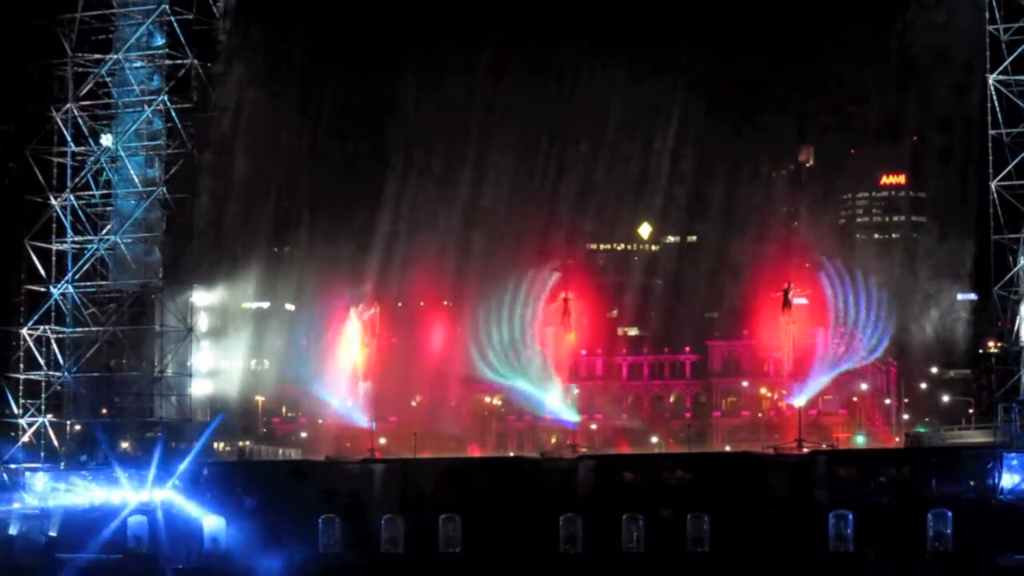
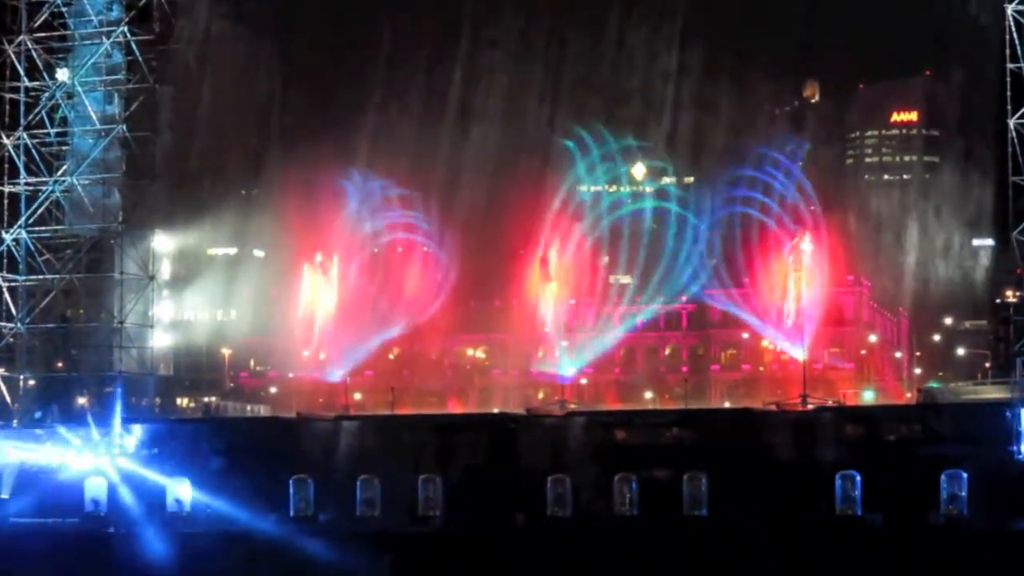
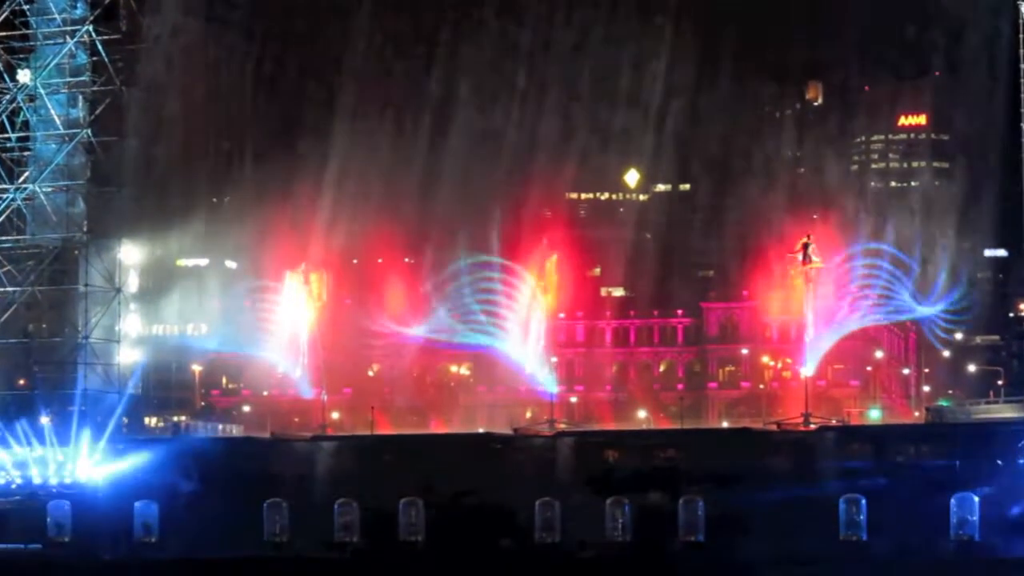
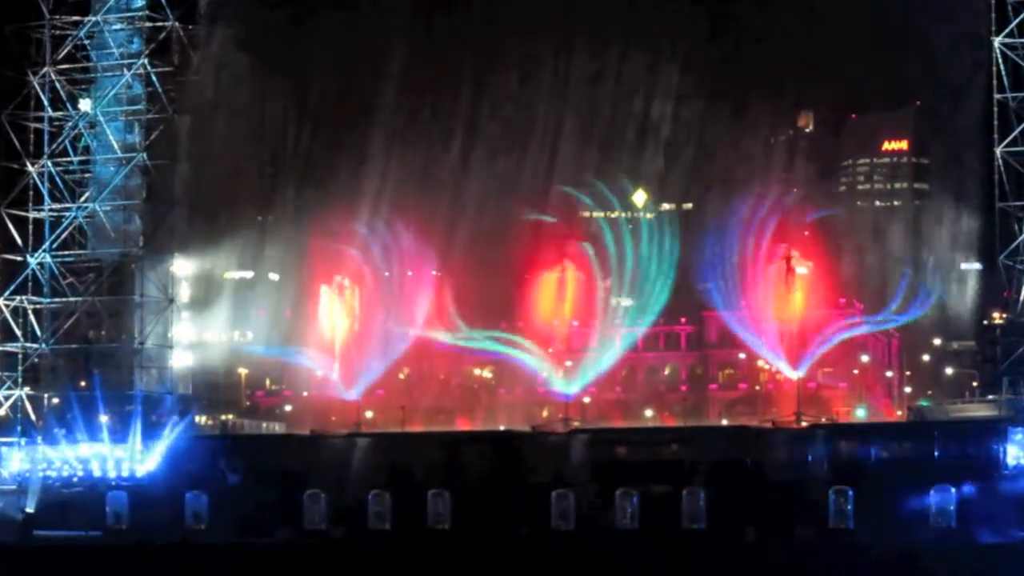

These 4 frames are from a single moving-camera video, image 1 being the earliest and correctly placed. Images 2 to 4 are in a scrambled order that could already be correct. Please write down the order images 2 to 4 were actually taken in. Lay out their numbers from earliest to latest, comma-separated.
4, 2, 3
